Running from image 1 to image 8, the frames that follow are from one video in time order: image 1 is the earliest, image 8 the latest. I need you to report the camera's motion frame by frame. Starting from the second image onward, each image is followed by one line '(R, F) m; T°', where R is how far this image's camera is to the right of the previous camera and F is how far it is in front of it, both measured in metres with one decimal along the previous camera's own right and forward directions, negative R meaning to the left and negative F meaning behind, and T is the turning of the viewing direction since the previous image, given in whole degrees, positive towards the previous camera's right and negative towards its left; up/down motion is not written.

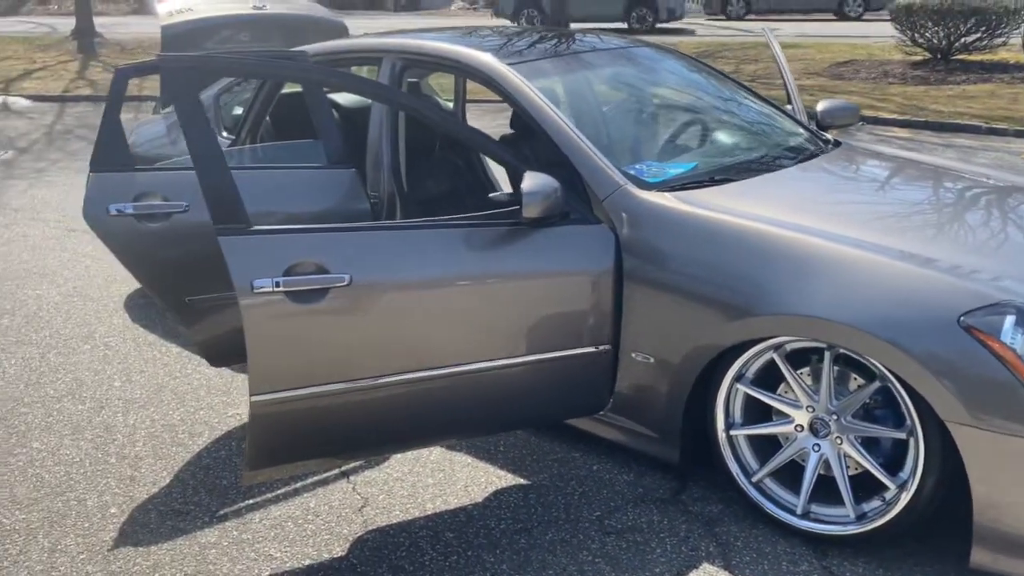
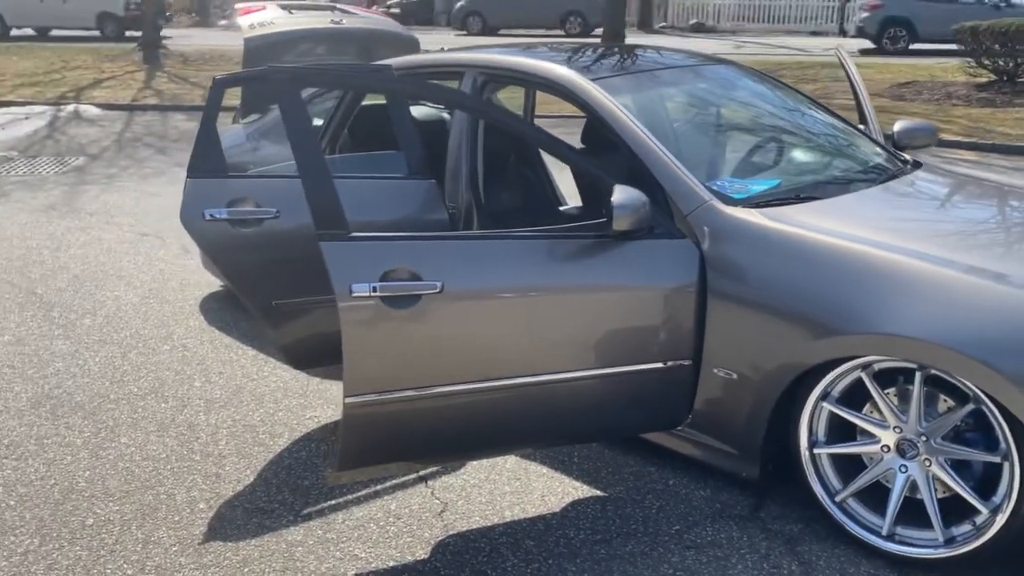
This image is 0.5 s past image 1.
(-0.2, -0.1) m; -3°
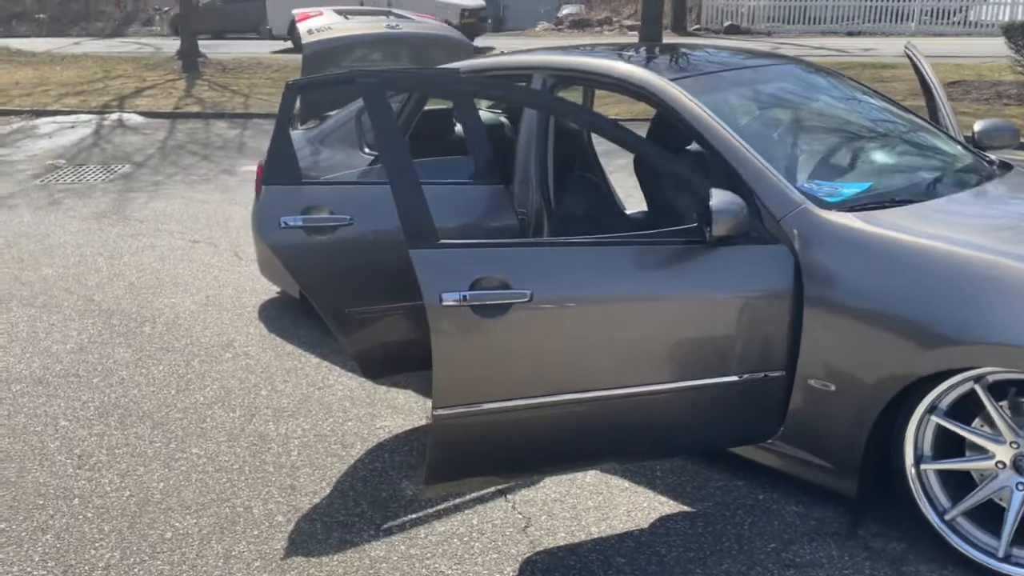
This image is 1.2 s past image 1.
(-0.2, +0.1) m; -2°
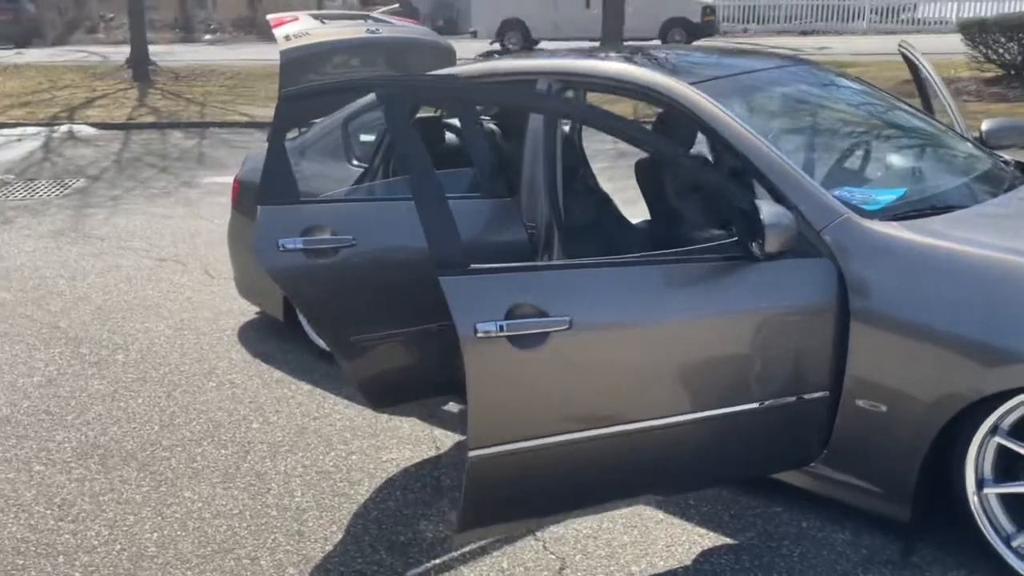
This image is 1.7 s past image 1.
(-0.3, +0.3) m; +3°
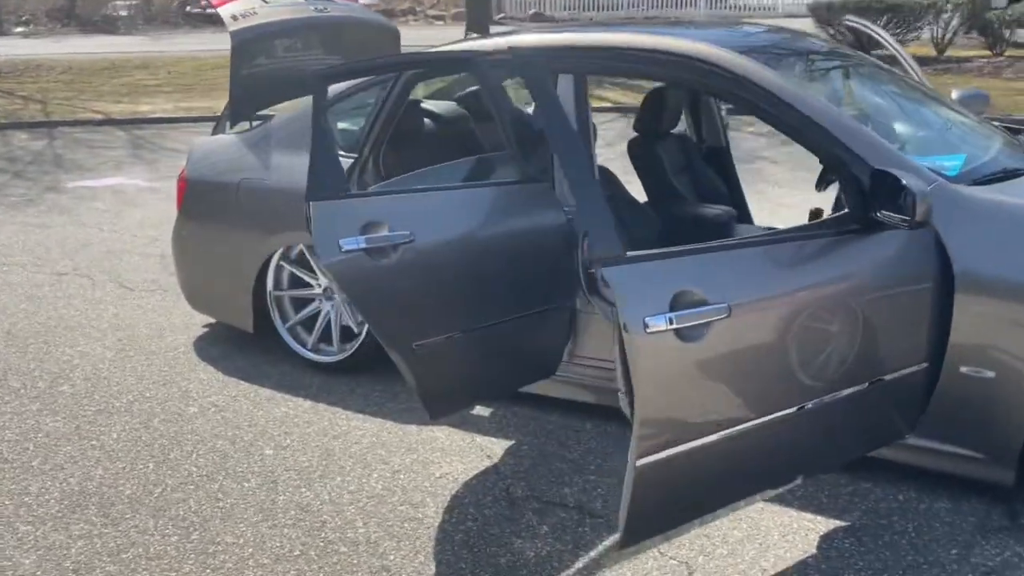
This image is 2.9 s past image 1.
(-0.9, +0.4) m; +10°
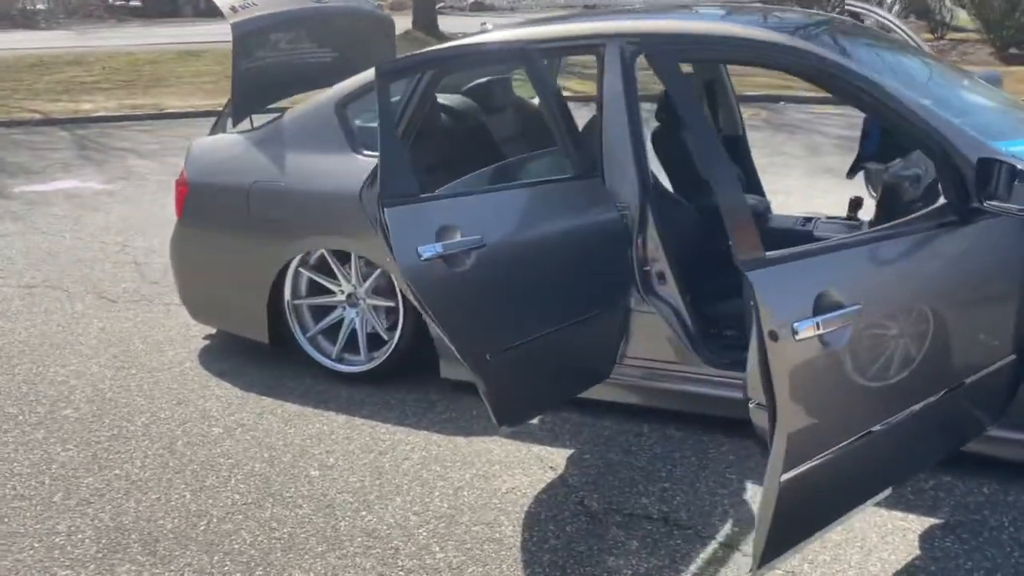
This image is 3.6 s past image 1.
(-0.5, +0.2) m; +4°
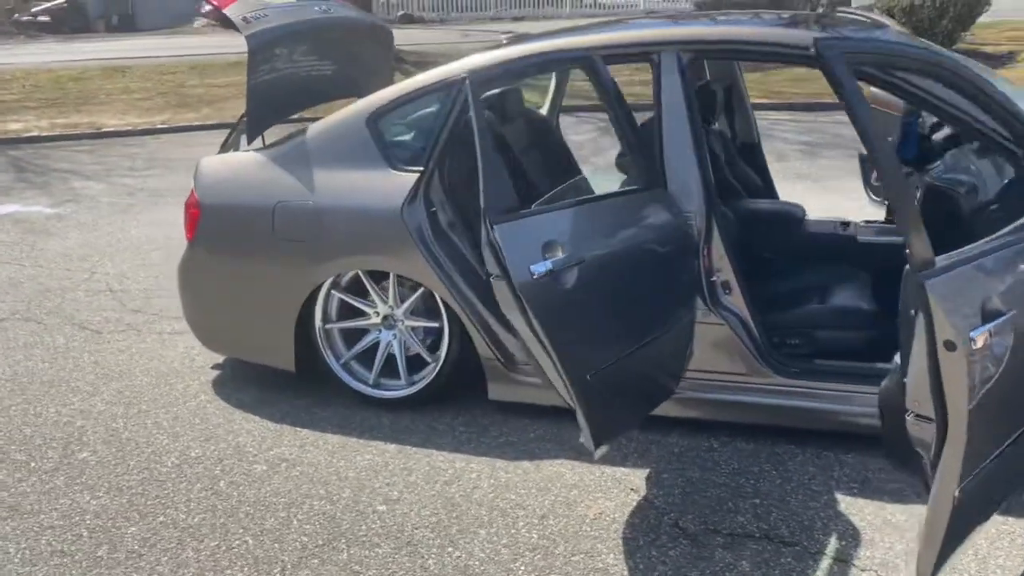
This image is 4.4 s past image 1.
(-0.6, +0.2) m; +5°
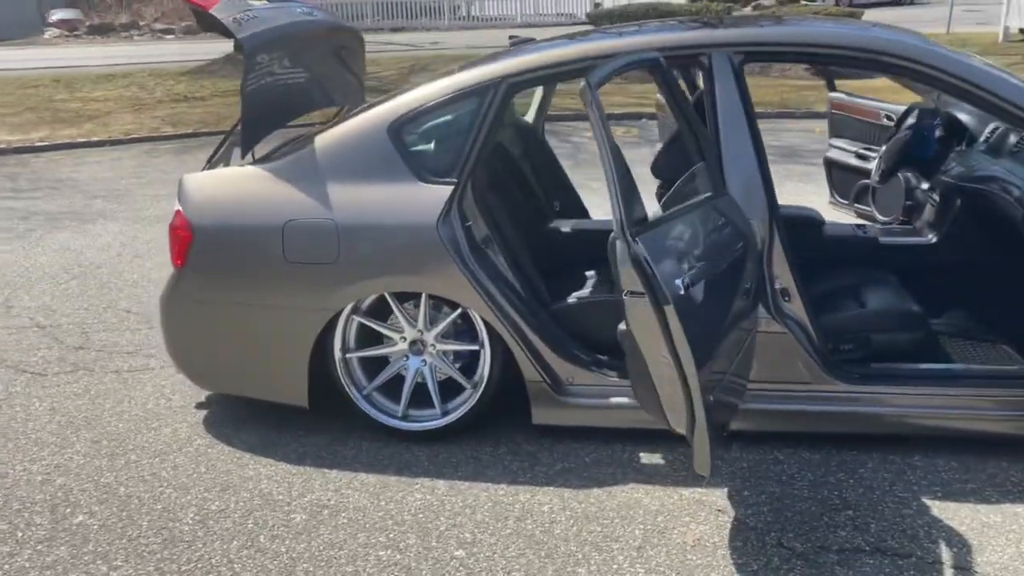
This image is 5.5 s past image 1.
(-0.8, +0.3) m; +9°
